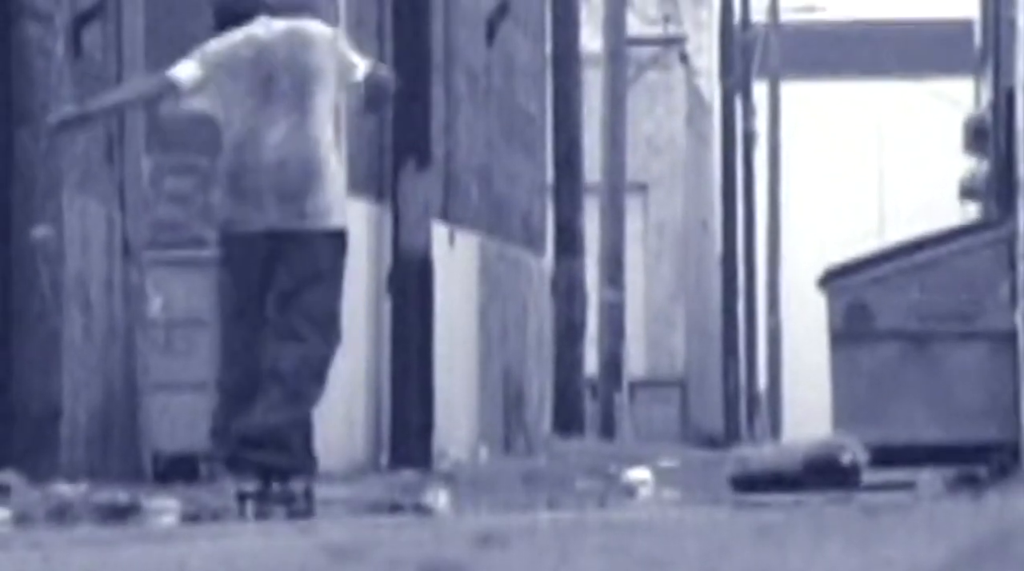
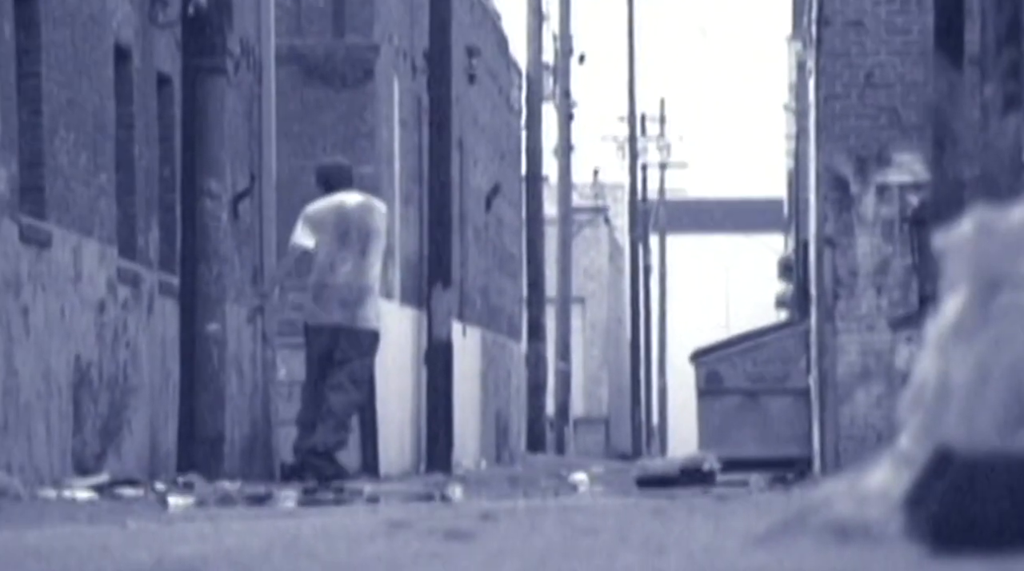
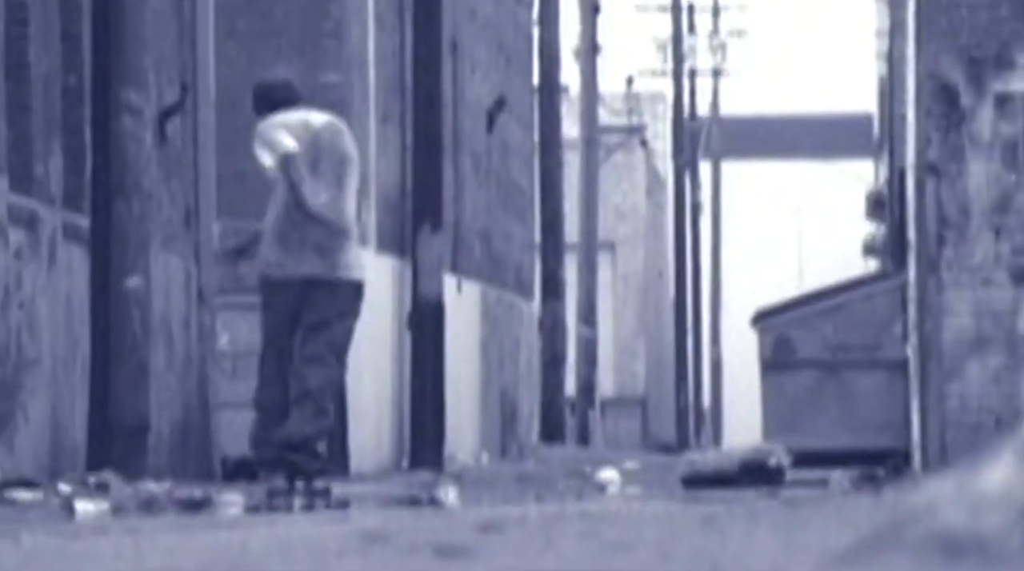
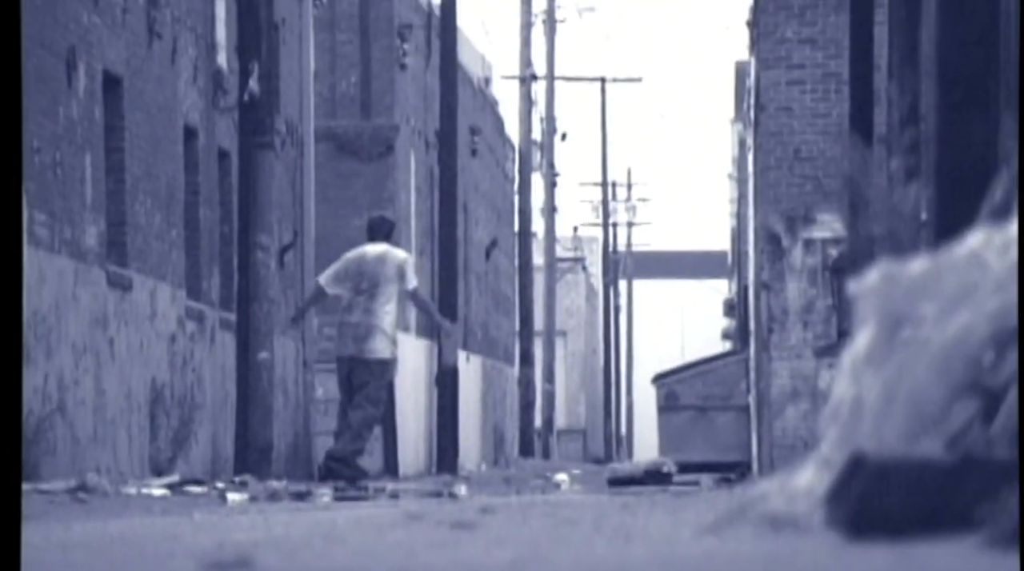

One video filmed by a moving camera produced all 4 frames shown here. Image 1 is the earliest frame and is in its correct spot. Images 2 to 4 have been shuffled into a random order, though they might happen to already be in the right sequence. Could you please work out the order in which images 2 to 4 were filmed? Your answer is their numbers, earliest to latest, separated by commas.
3, 2, 4
